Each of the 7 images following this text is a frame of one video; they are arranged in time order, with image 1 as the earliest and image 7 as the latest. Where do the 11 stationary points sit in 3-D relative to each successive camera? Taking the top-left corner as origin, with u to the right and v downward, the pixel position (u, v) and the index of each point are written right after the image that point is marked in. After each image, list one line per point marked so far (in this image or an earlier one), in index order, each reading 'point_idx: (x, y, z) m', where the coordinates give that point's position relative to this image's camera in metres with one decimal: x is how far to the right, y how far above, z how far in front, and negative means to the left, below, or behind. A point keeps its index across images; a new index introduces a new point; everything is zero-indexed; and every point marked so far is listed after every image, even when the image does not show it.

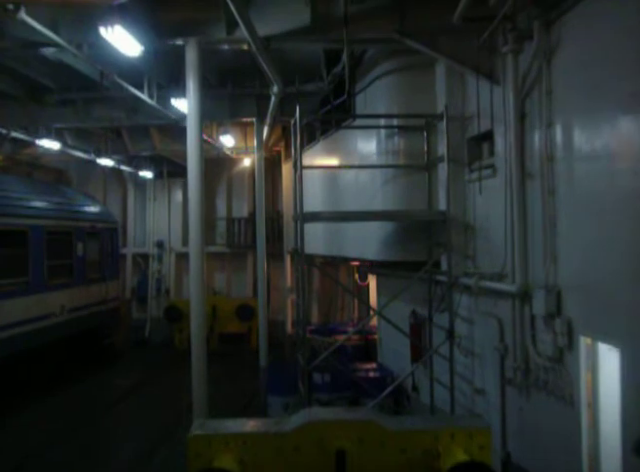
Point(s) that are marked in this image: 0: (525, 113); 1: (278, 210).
0: (+1.6, +1.0, +4.3) m
1: (-0.9, +0.6, +12.1) m
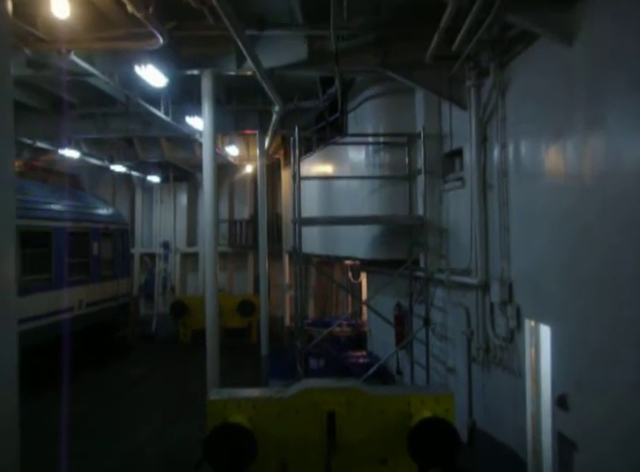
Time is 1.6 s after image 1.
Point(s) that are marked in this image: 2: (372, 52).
0: (+1.6, +0.9, +5.1) m
1: (-1.0, +0.6, +13.0) m
2: (+0.5, +1.8, +5.3) m
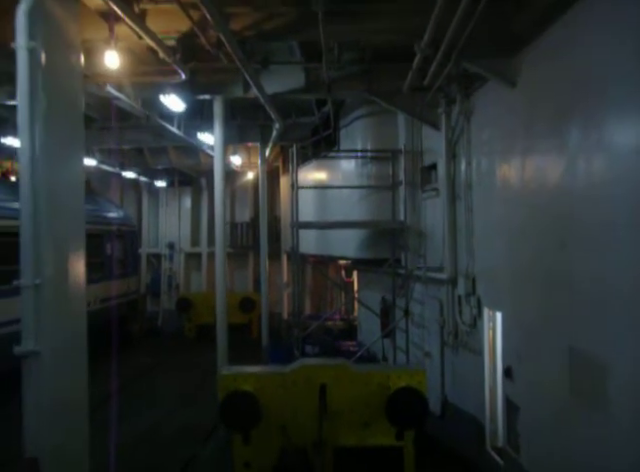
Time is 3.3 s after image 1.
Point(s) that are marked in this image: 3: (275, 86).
0: (+1.5, +0.9, +6.1) m
1: (-1.1, +0.5, +13.9) m
2: (+0.4, +1.8, +6.2) m
3: (-0.5, +1.8, +6.5) m
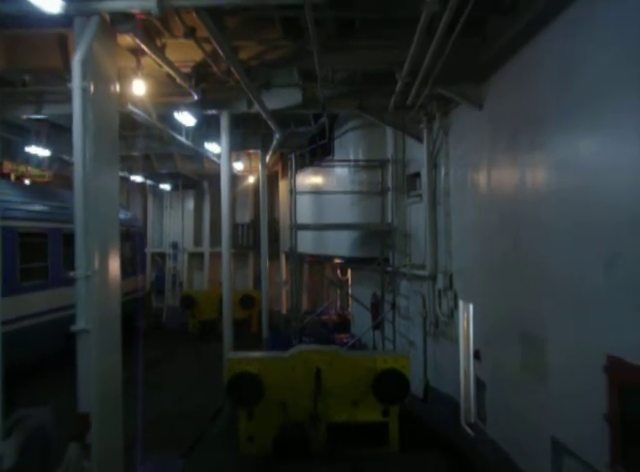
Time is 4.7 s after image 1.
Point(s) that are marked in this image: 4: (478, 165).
0: (+1.4, +0.9, +6.9) m
1: (-1.2, +0.5, +14.6) m
2: (+0.4, +1.8, +7.0) m
3: (-0.6, +1.8, +7.2) m
4: (+1.6, +0.7, +5.6) m
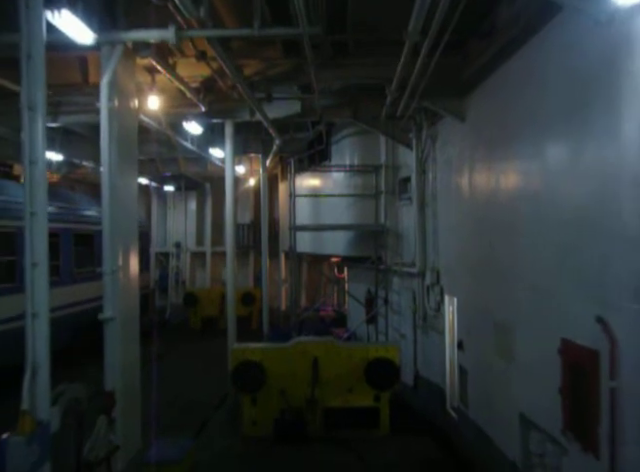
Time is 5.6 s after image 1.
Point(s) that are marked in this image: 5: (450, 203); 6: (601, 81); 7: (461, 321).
0: (+1.4, +0.9, +7.4) m
1: (-1.2, +0.5, +15.2) m
2: (+0.3, +1.8, +7.6) m
3: (-0.6, +1.8, +7.8) m
4: (+1.6, +0.7, +6.2) m
5: (+1.5, +0.4, +6.6) m
6: (+1.7, +0.9, +3.2) m
7: (+1.6, -0.9, +6.2) m
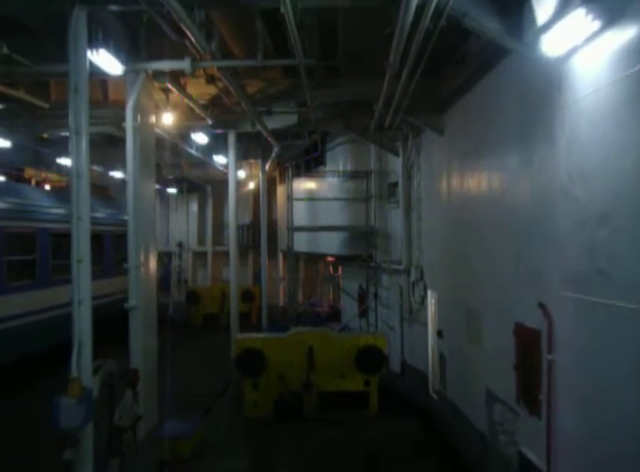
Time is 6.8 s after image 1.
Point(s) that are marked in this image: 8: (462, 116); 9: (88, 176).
0: (+1.3, +0.9, +8.1) m
1: (-1.4, +0.5, +15.9) m
2: (+0.3, +1.7, +8.3) m
3: (-0.7, +1.8, +8.5) m
4: (+1.5, +0.7, +6.9) m
5: (+1.5, +0.4, +7.3) m
6: (+1.6, +0.9, +3.9) m
7: (+1.5, -1.0, +6.9) m
8: (+1.6, +1.3, +6.0) m
9: (-1.7, +0.4, +4.1) m
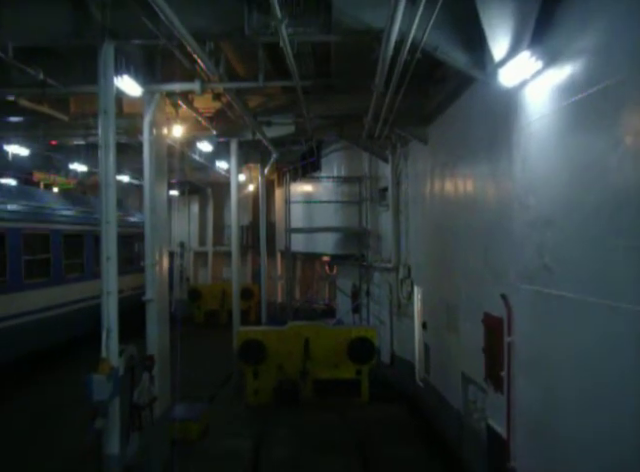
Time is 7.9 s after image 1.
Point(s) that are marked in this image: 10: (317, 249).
0: (+1.3, +0.9, +8.8) m
1: (-1.5, +0.5, +16.6) m
2: (+0.2, +1.7, +9.0) m
3: (-0.8, +1.7, +9.2) m
4: (+1.4, +0.7, +7.6) m
5: (+1.4, +0.4, +8.0) m
6: (+1.5, +0.9, +4.6) m
7: (+1.5, -1.0, +7.6) m
8: (+1.5, +1.3, +6.7) m
9: (-1.8, +0.4, +4.8) m
10: (-0.1, -0.3, +11.3) m
